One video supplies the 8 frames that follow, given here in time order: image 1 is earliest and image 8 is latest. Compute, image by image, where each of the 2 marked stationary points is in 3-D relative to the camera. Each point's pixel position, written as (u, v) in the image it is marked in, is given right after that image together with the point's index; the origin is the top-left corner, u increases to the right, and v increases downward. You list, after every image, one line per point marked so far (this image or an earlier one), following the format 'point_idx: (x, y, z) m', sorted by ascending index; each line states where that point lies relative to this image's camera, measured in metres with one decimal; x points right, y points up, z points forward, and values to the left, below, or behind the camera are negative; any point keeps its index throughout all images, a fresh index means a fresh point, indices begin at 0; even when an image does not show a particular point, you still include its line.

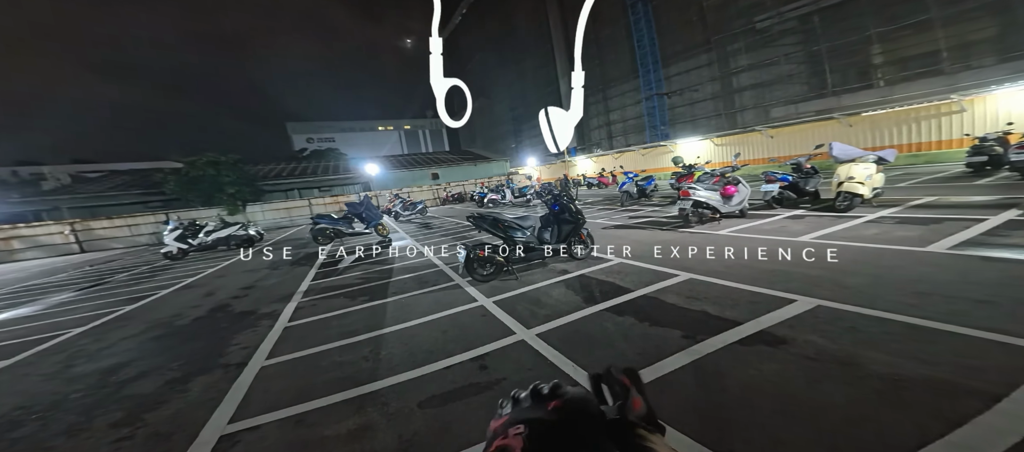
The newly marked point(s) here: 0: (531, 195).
0: (+0.8, +1.6, +17.4) m
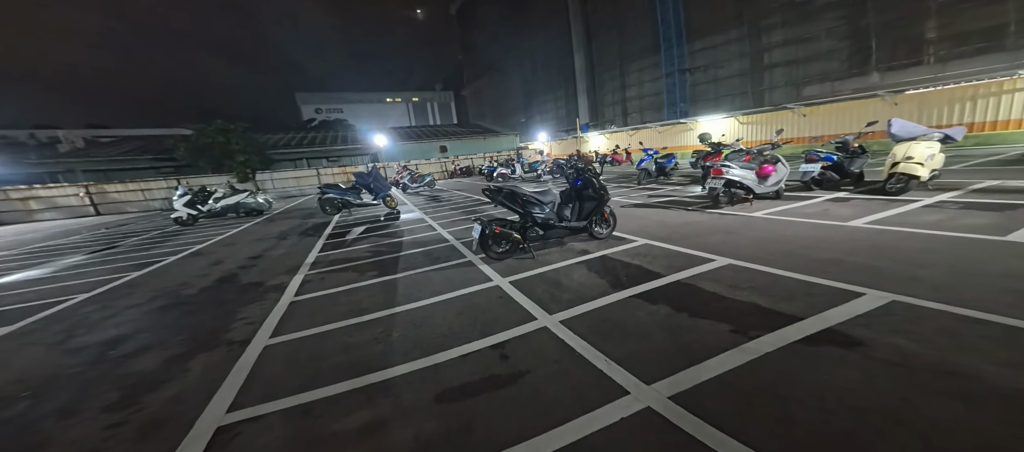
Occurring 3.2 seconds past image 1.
0: (+1.4, +2.7, +16.9) m
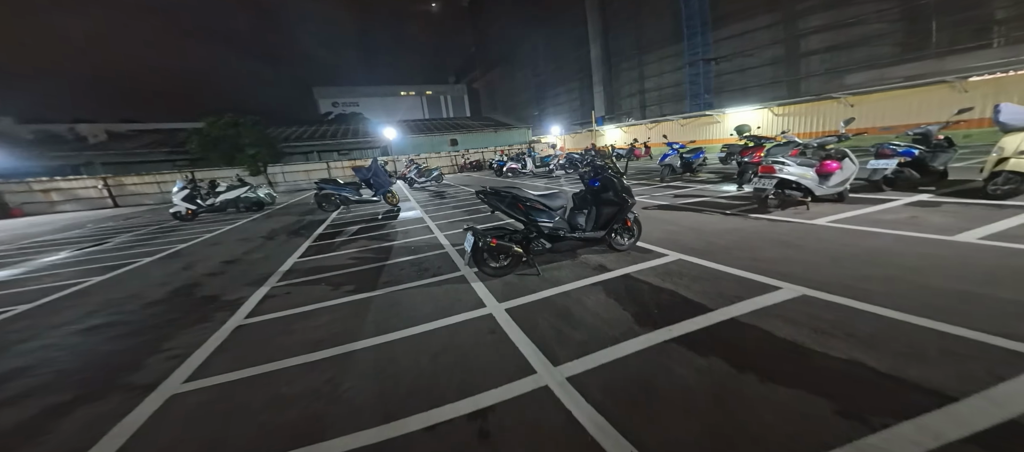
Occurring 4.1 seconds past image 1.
0: (+1.8, +2.8, +15.8) m
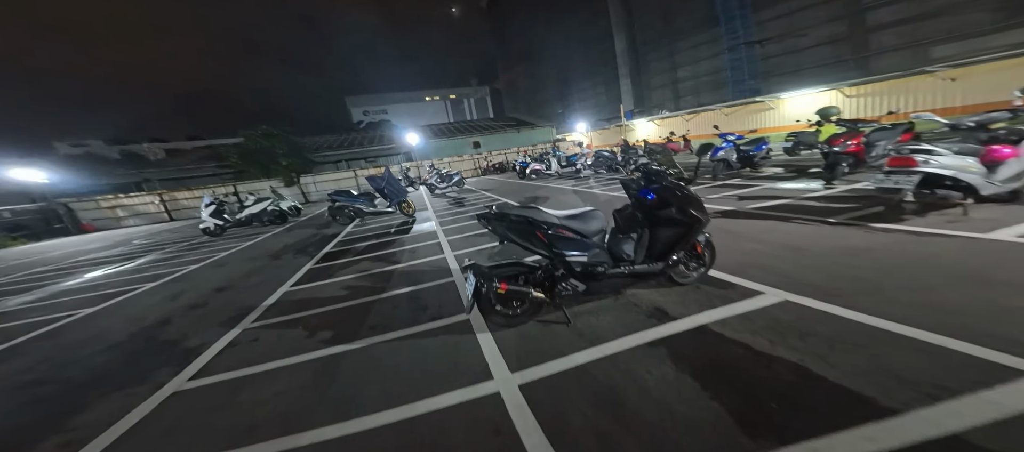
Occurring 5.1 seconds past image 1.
0: (+3.0, +2.6, +14.5) m
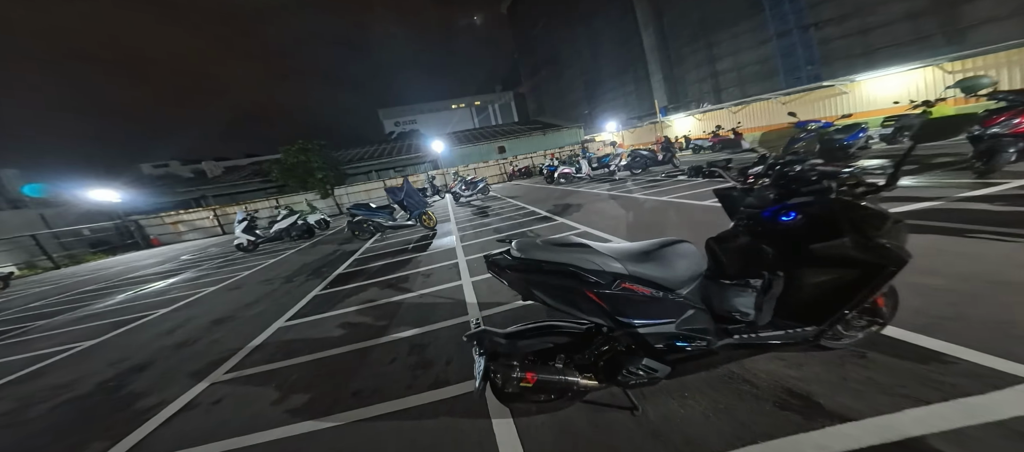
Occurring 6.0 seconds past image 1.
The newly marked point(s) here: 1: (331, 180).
0: (+4.2, +2.3, +13.1) m
1: (-10.5, +2.5, +19.7) m
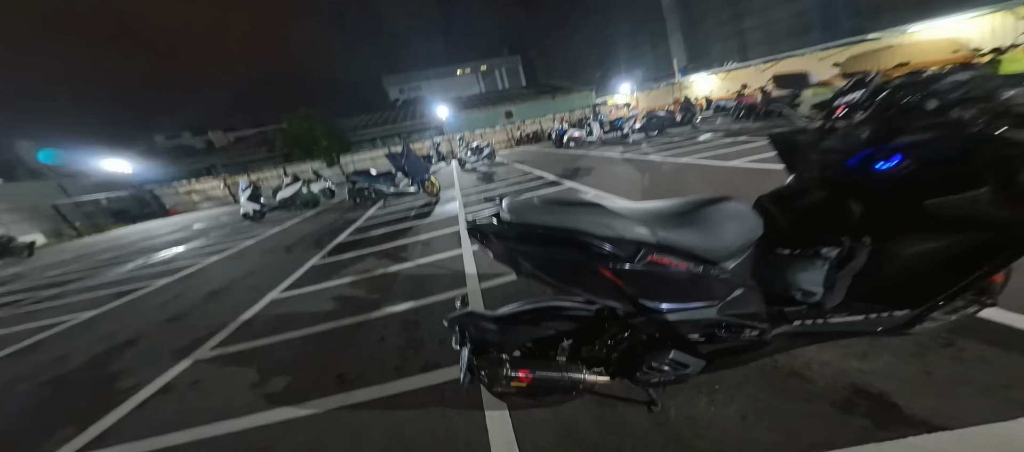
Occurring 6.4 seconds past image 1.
0: (+4.5, +3.5, +12.3) m
1: (-10.1, +4.3, +19.3) m
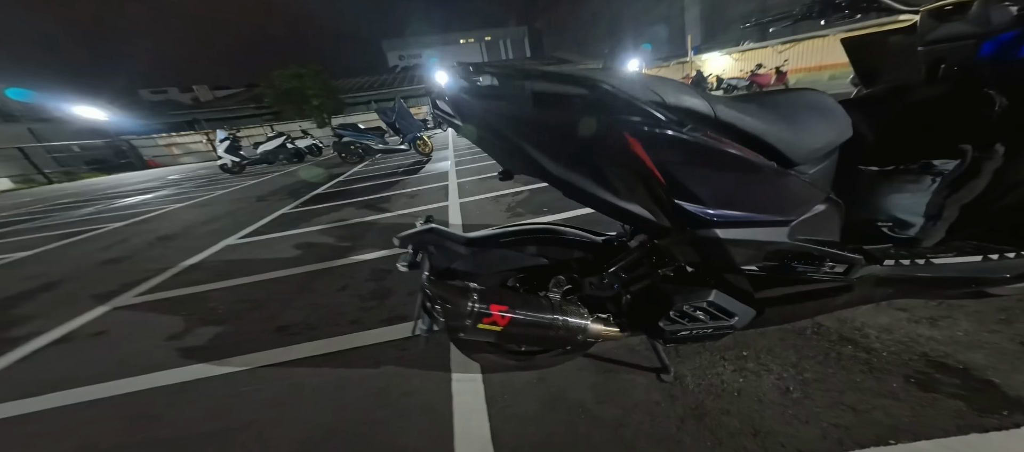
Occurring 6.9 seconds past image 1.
0: (+4.4, +4.2, +11.8) m
1: (-10.3, +6.4, +18.3) m
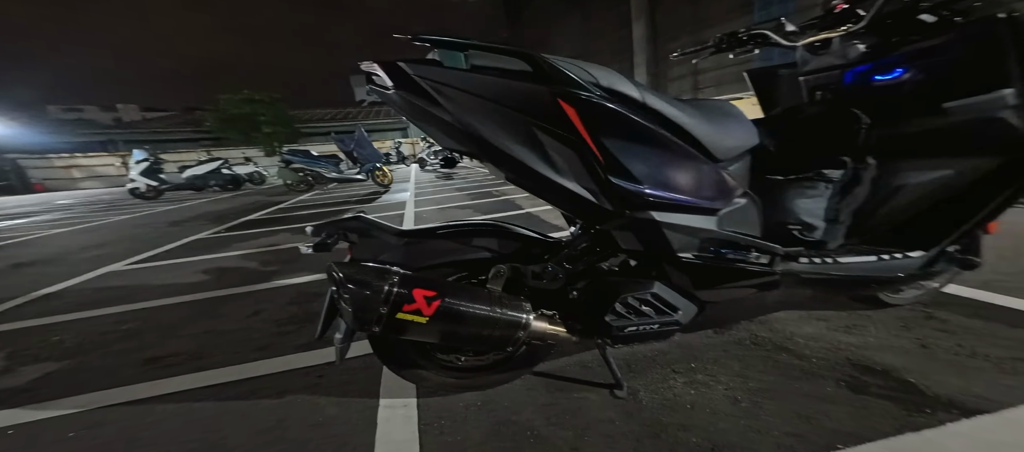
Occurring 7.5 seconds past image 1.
0: (+2.7, +2.9, +12.6) m
1: (-12.7, +4.7, +17.3) m
